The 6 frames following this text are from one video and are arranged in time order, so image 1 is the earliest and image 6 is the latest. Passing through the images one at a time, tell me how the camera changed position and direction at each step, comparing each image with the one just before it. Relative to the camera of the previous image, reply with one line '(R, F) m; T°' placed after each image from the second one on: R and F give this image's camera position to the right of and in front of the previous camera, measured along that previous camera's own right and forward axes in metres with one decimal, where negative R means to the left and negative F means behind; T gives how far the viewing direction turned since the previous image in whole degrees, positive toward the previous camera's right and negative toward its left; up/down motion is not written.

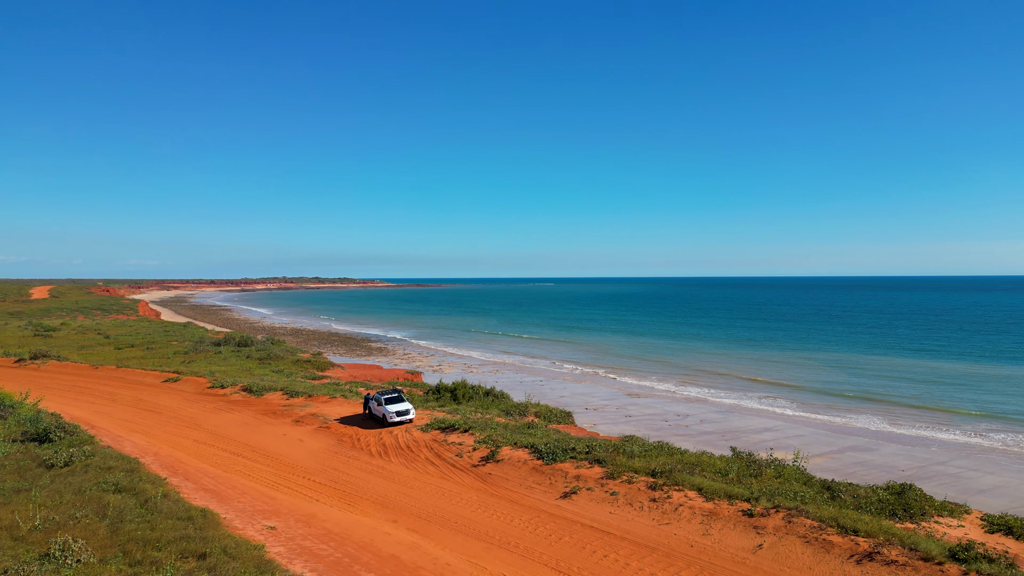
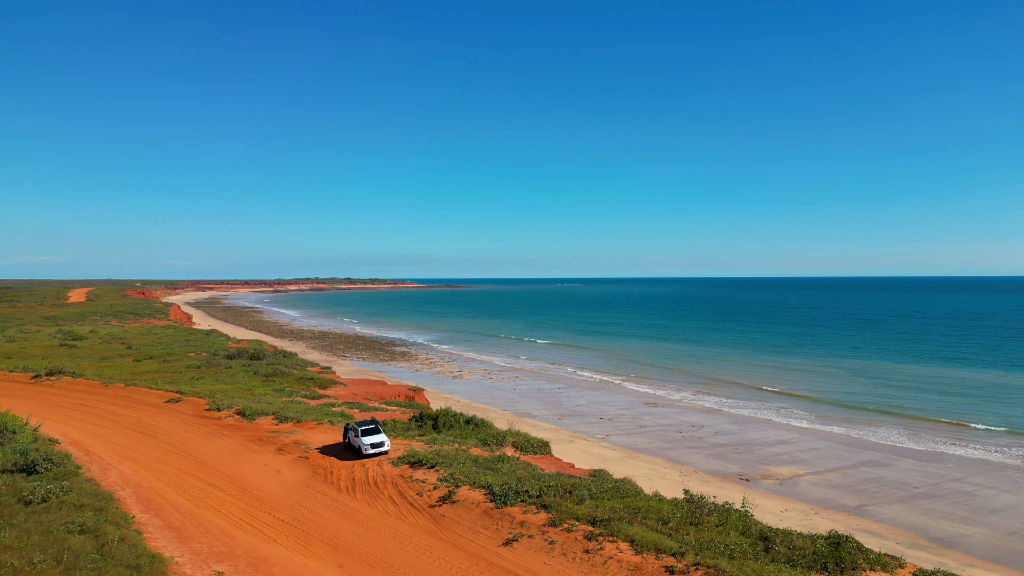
(+0.5, -0.1) m; -1°
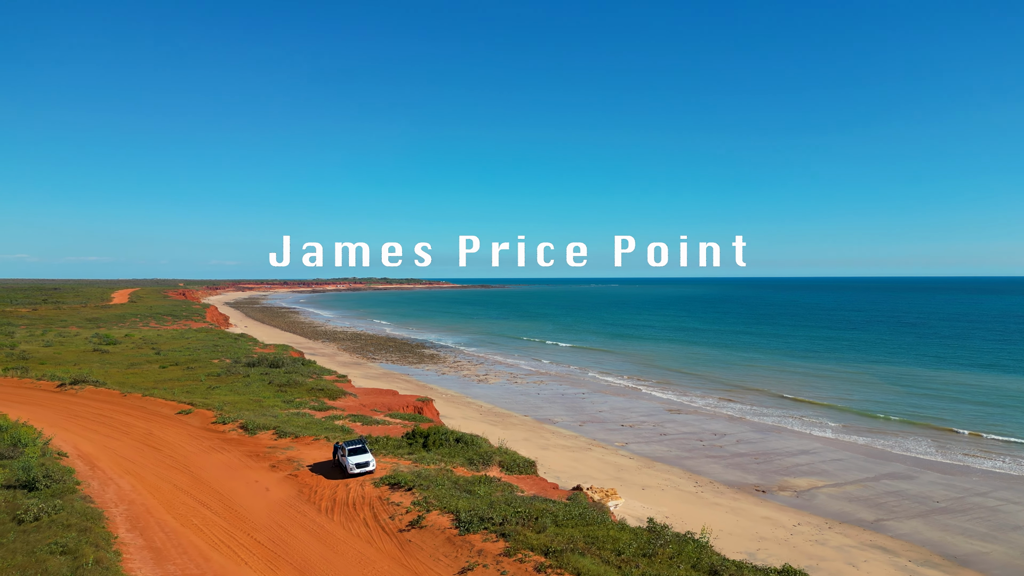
(+0.5, 0.0) m; -2°
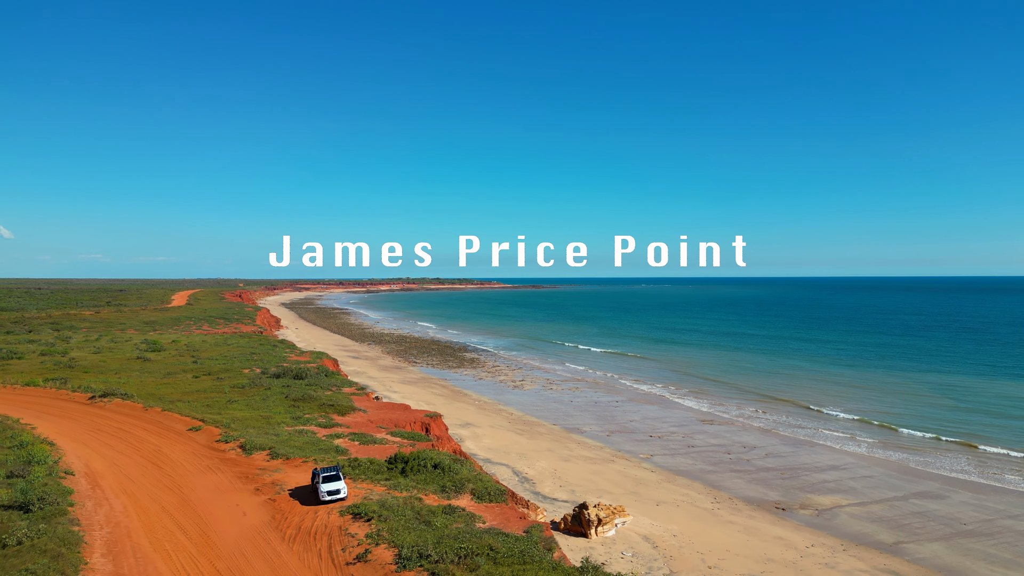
(+0.8, -0.1) m; -3°
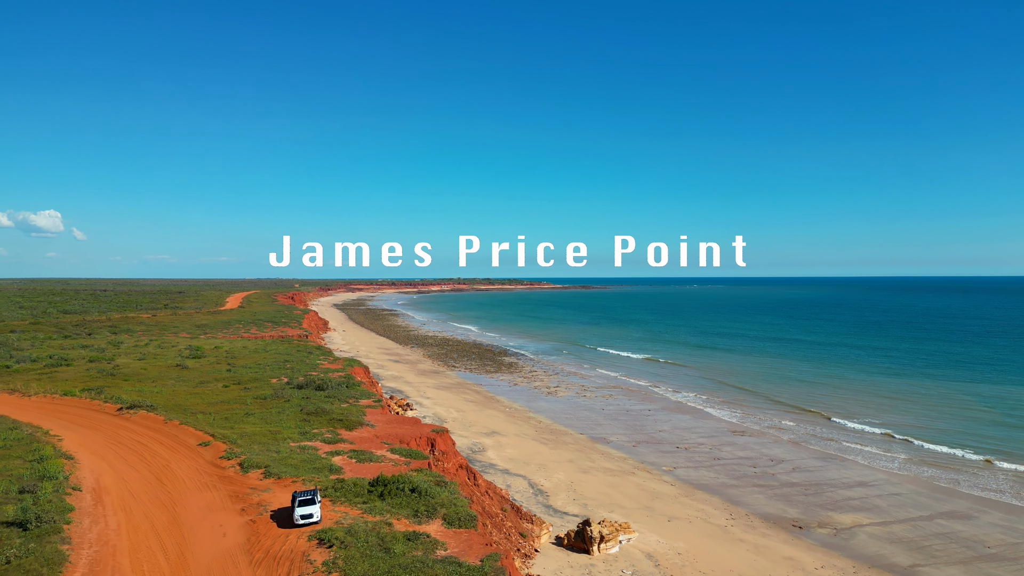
(+0.8, -0.2) m; -2°
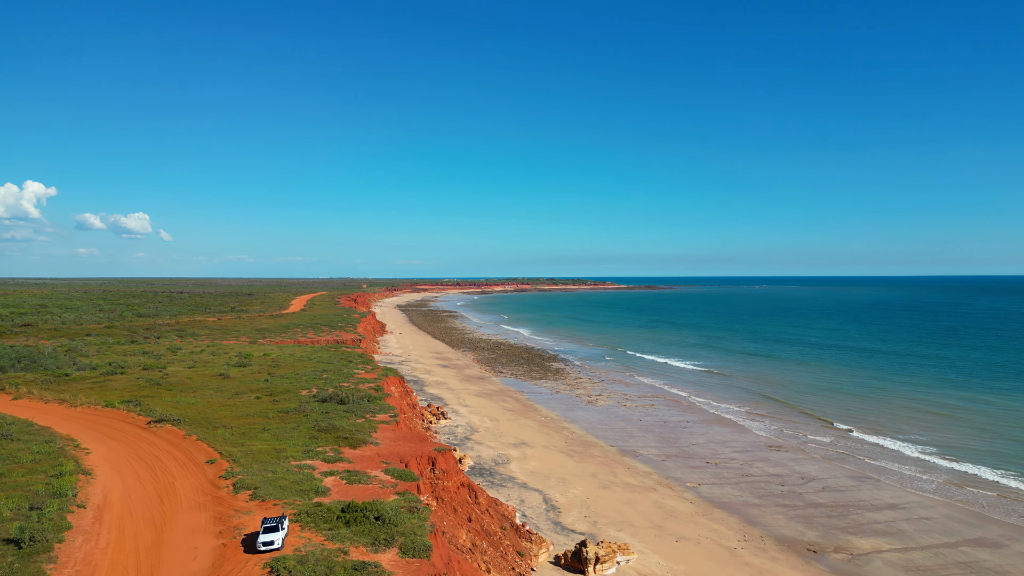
(+1.2, -0.3) m; -3°
